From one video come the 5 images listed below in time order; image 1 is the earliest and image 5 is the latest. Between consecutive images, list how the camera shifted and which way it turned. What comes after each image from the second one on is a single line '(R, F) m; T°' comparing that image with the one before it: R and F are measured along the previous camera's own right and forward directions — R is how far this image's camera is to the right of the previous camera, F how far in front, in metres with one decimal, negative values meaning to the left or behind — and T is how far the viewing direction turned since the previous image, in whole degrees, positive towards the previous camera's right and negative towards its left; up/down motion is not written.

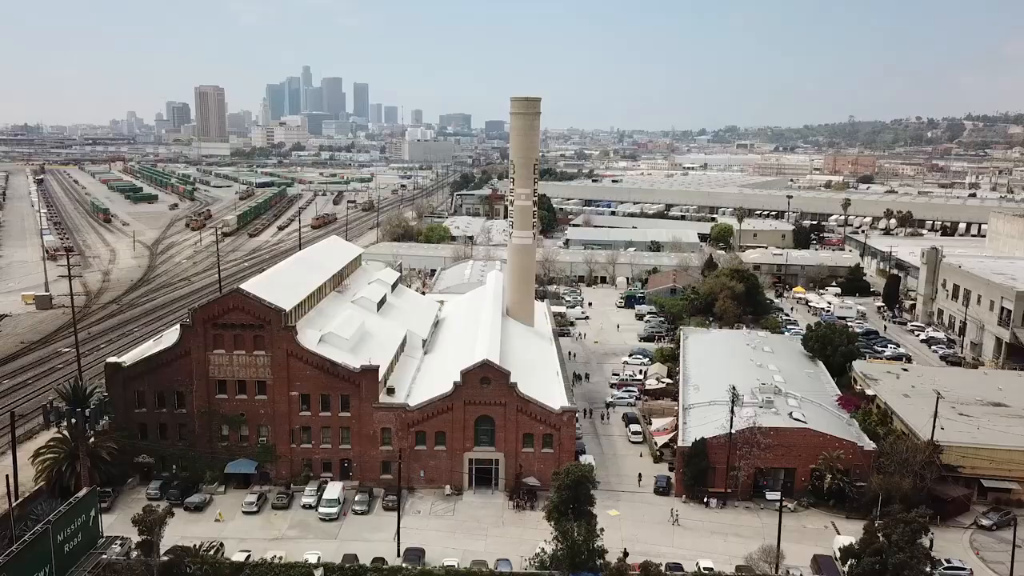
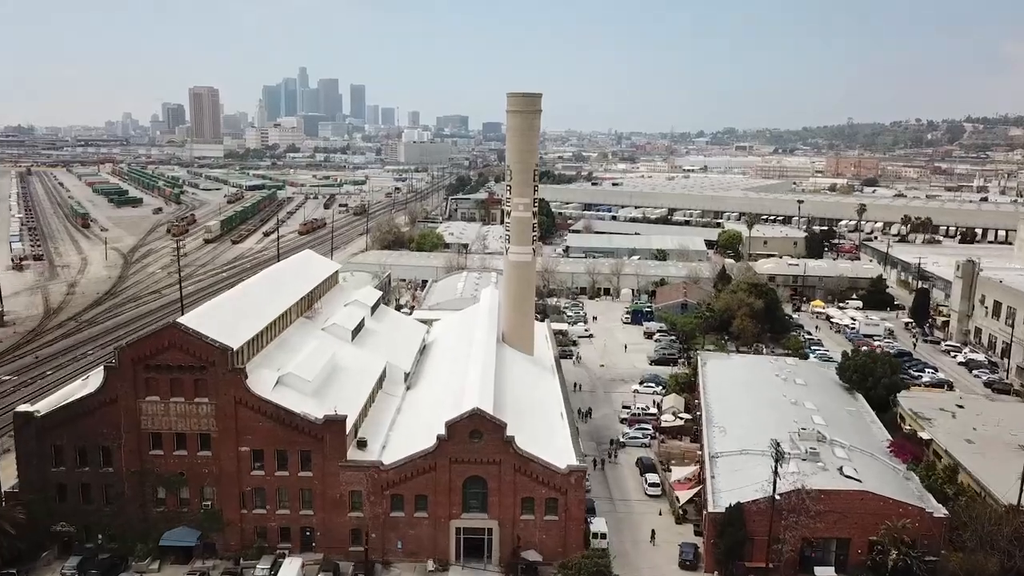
(0.0, +3.8) m; 0°
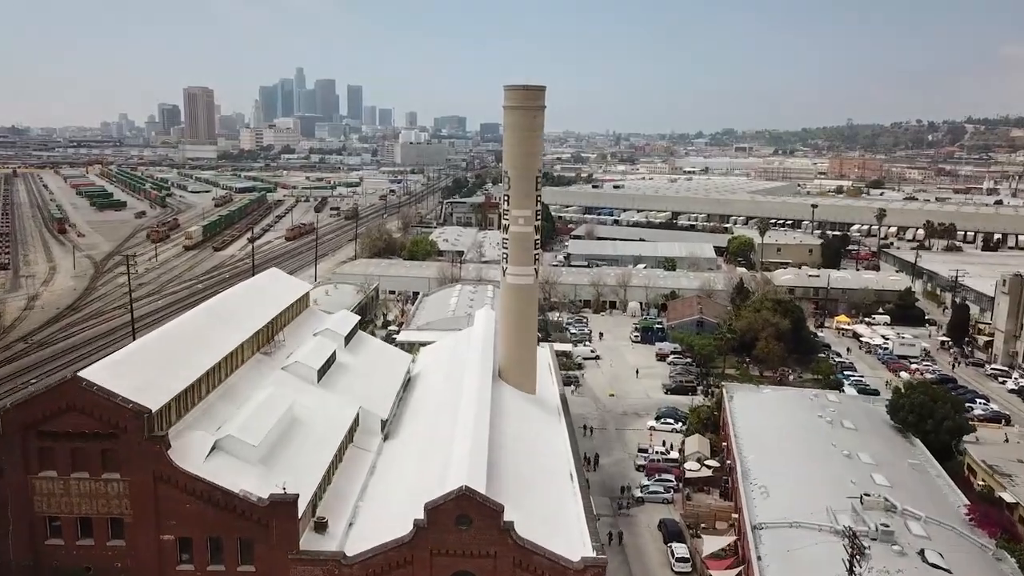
(0.0, +4.0) m; 0°
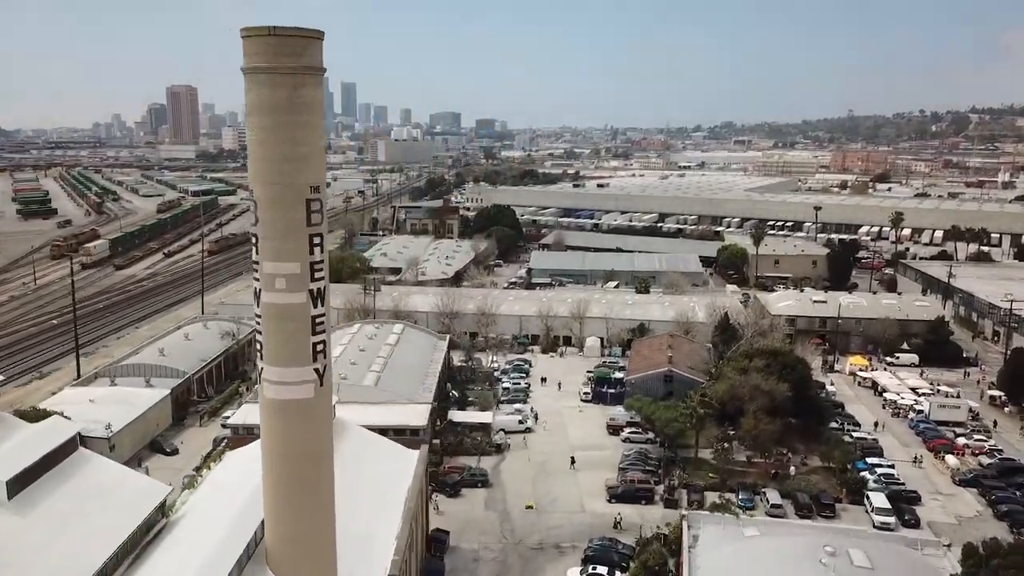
(+3.6, +10.0) m; 0°
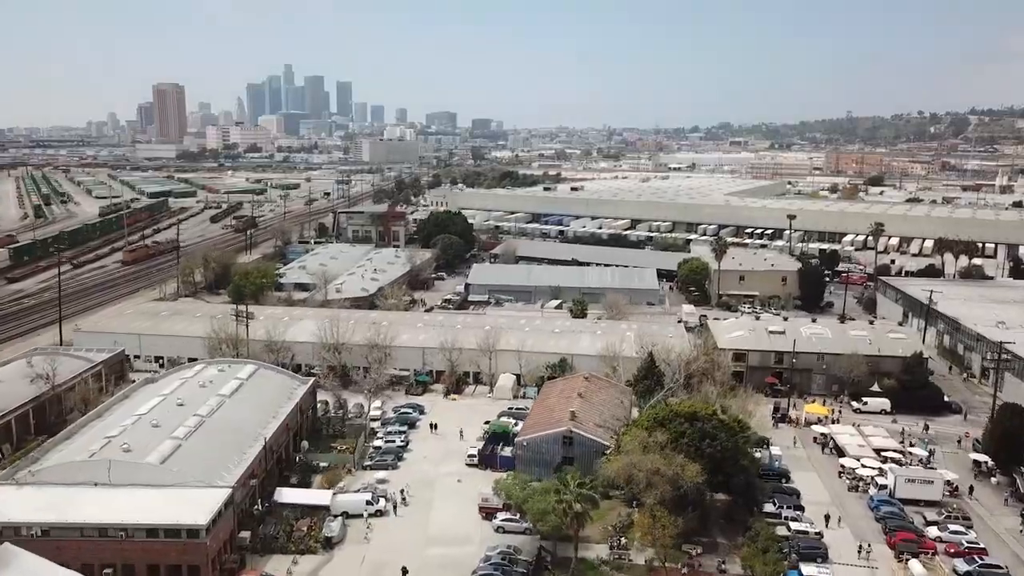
(+4.1, +6.0) m; 0°
